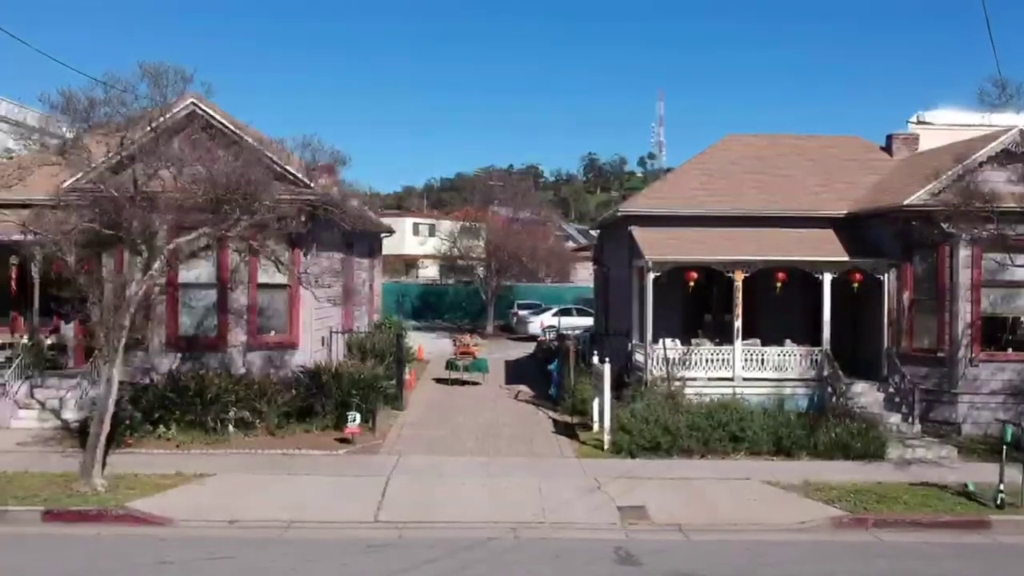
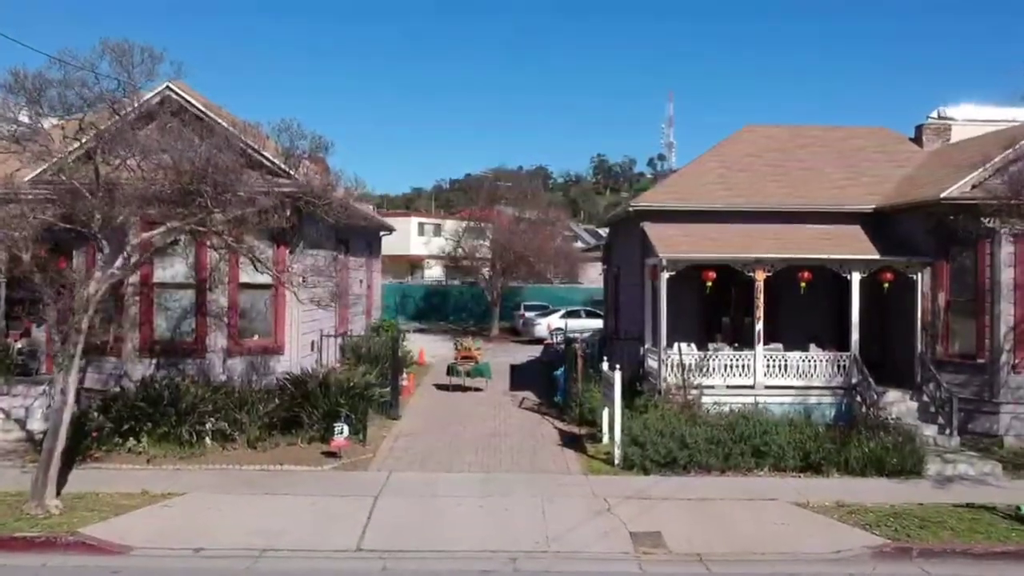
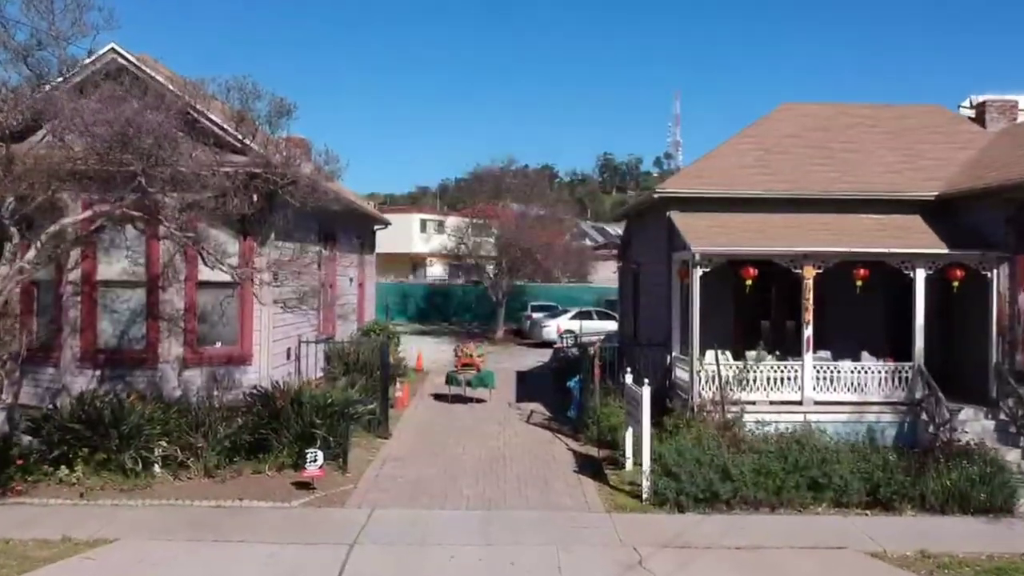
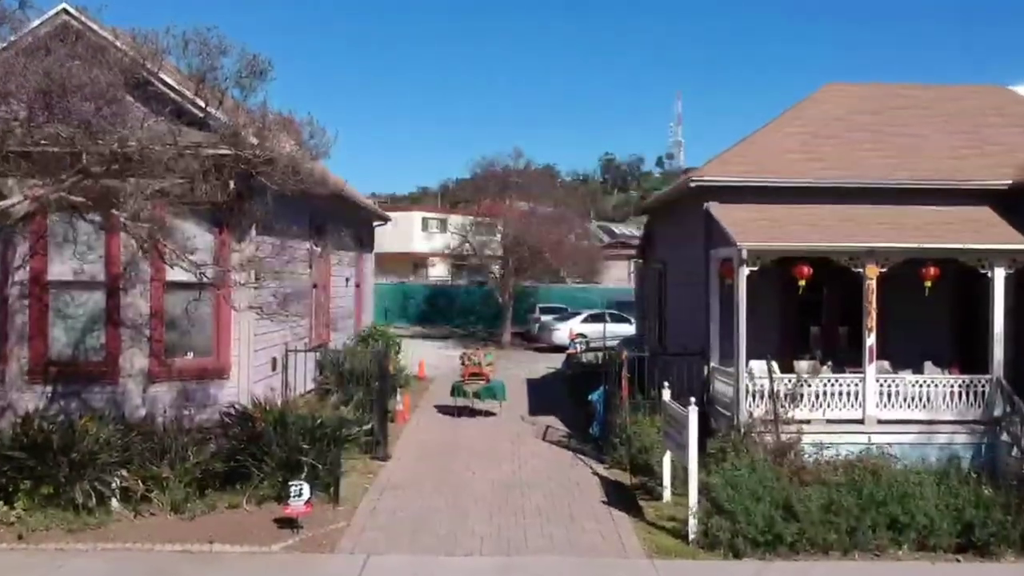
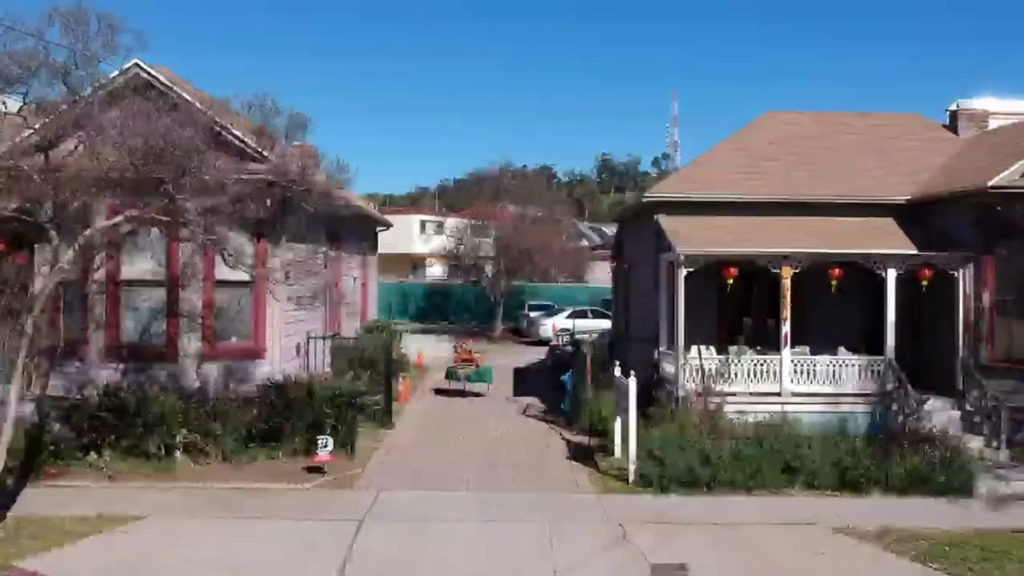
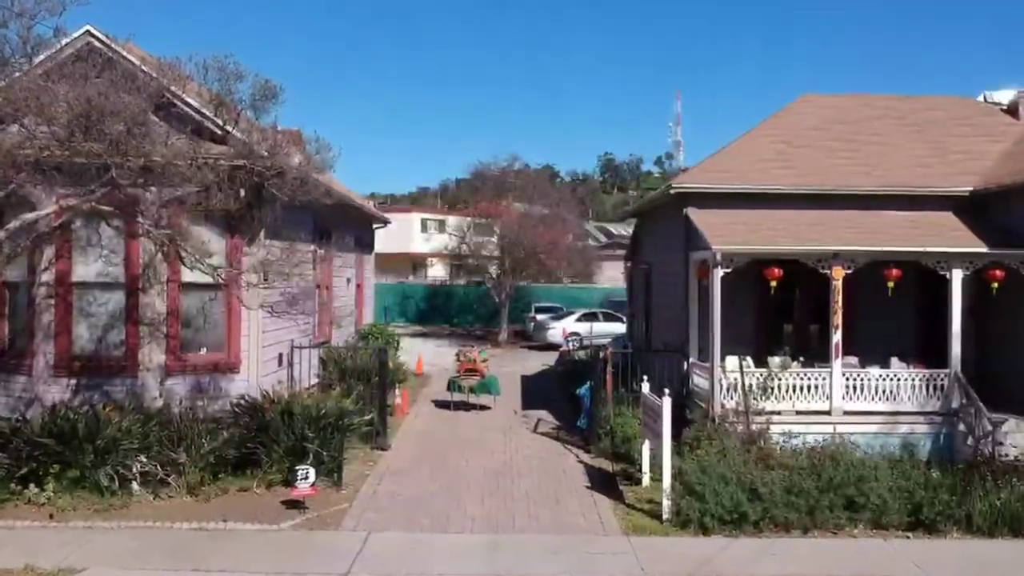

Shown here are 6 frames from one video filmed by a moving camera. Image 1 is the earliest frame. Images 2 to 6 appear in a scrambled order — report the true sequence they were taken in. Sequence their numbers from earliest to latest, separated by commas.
2, 5, 3, 6, 4
